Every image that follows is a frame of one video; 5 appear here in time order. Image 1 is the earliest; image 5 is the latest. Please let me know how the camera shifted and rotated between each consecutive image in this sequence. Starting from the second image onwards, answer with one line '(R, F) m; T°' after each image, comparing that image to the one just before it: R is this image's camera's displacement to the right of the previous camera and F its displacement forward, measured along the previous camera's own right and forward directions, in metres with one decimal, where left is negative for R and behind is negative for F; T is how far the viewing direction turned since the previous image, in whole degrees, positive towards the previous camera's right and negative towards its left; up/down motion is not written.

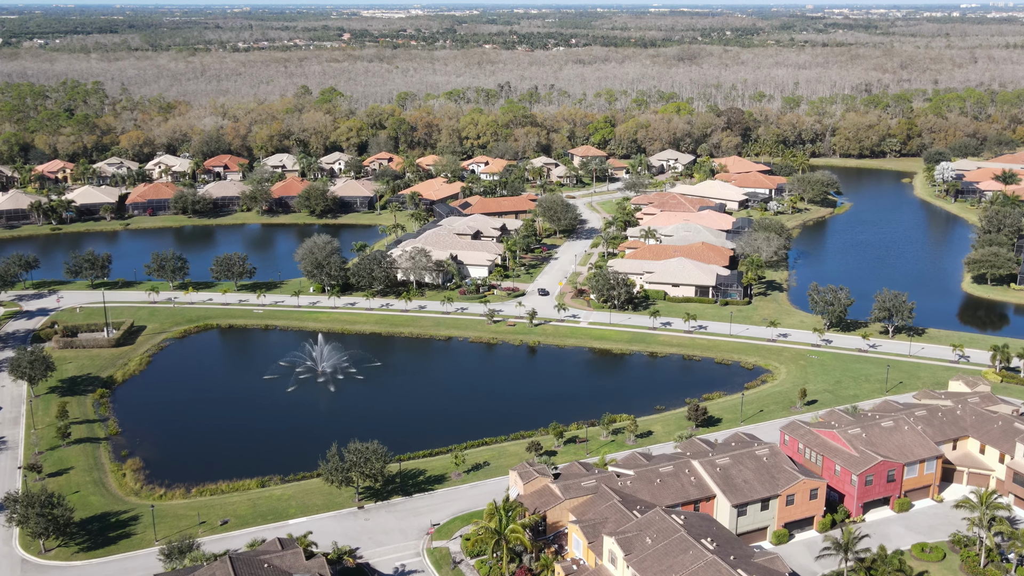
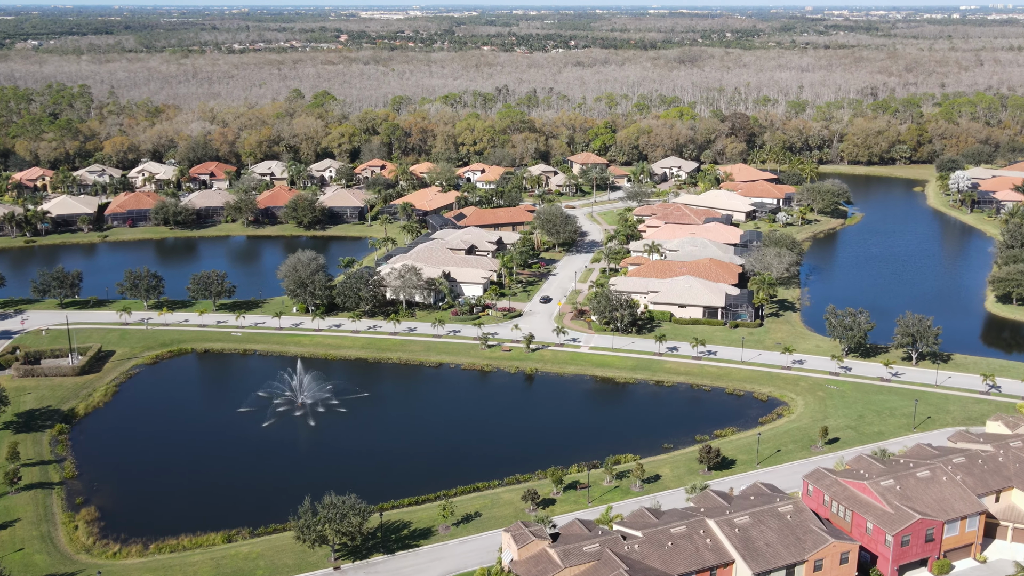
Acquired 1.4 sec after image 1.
(+0.3, +5.4) m; 0°
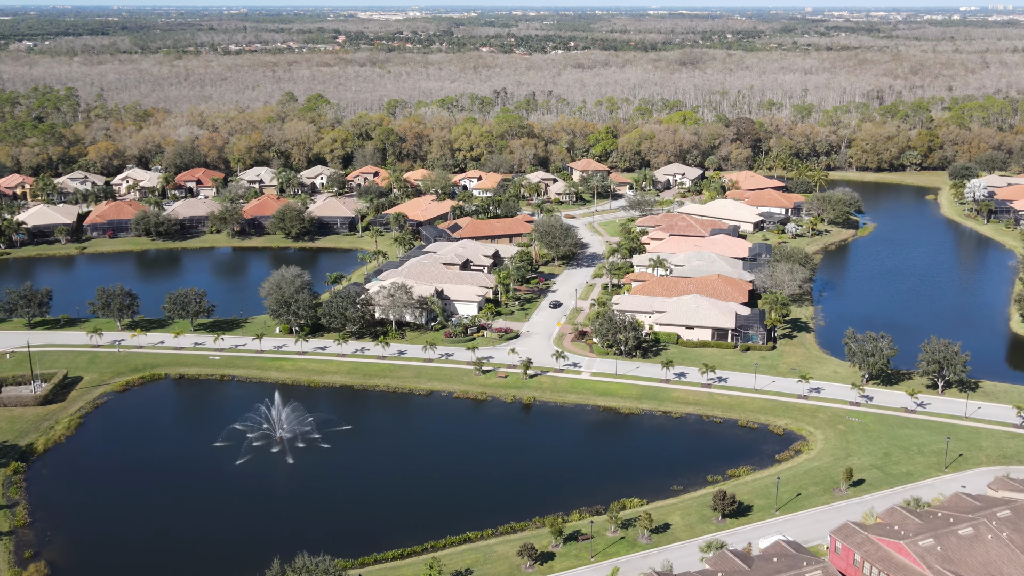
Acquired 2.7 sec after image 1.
(+0.3, +5.0) m; 0°
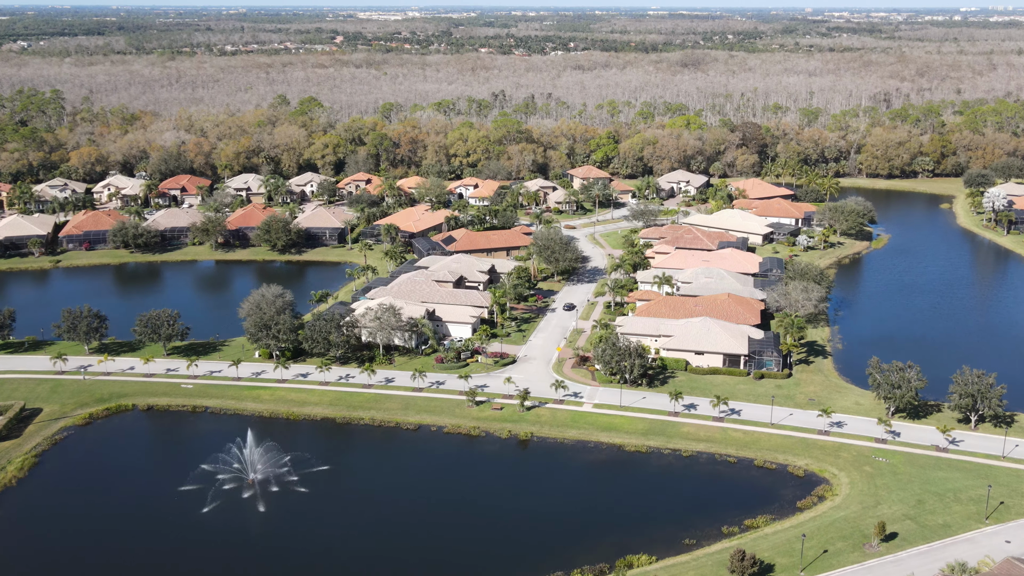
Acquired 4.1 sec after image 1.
(+0.3, +5.4) m; 0°
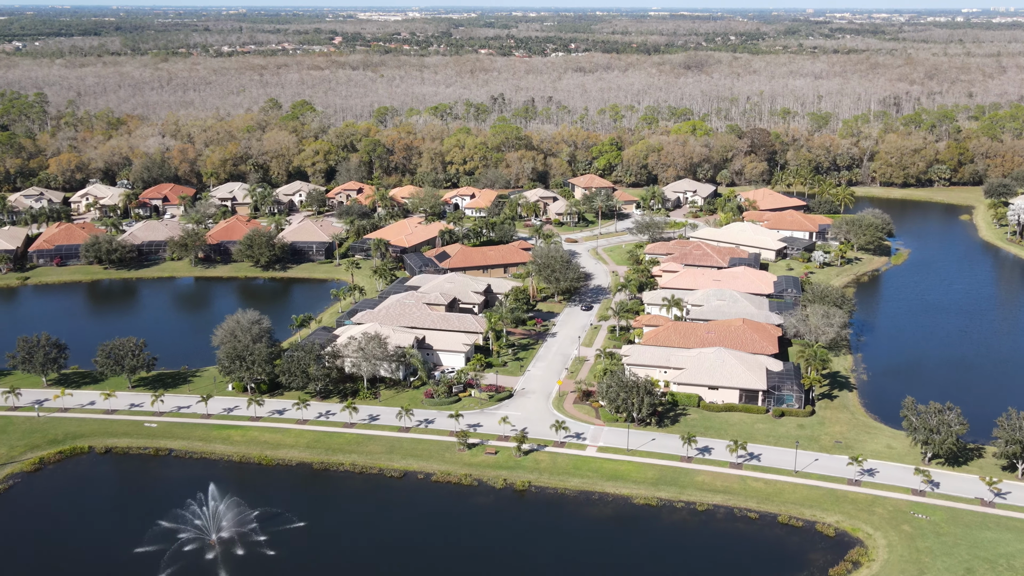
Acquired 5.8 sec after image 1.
(+0.3, +6.2) m; 0°
